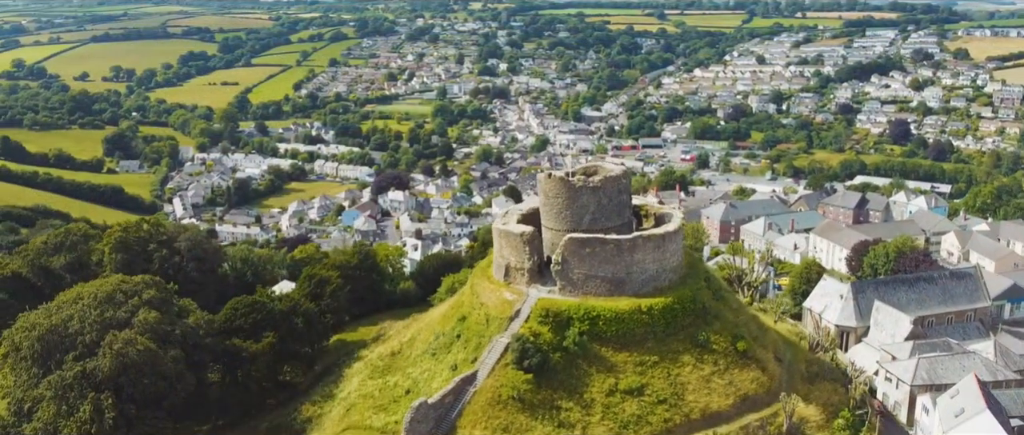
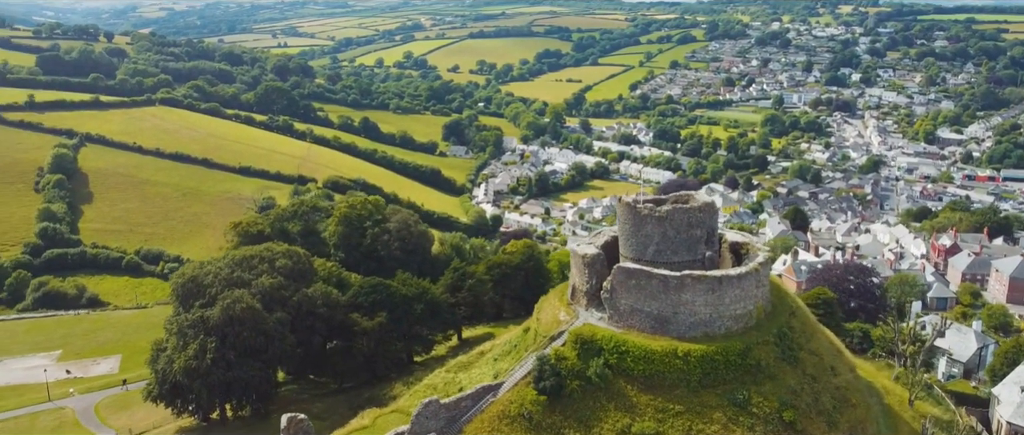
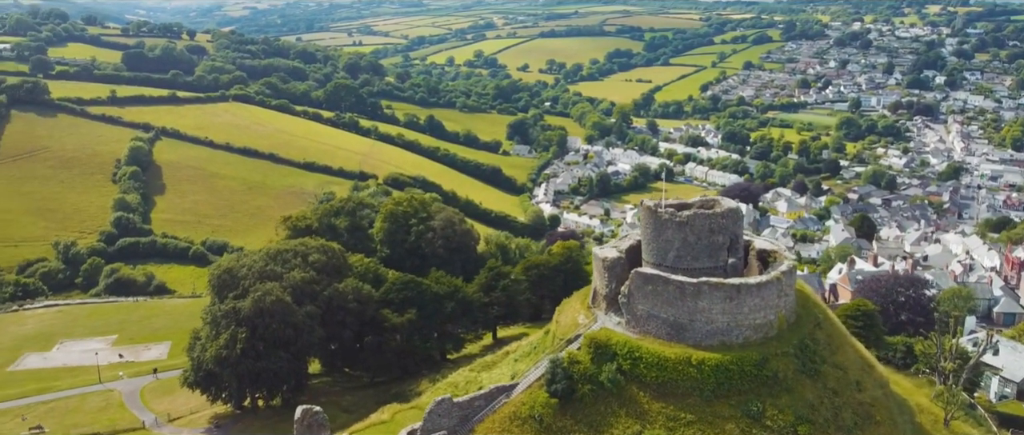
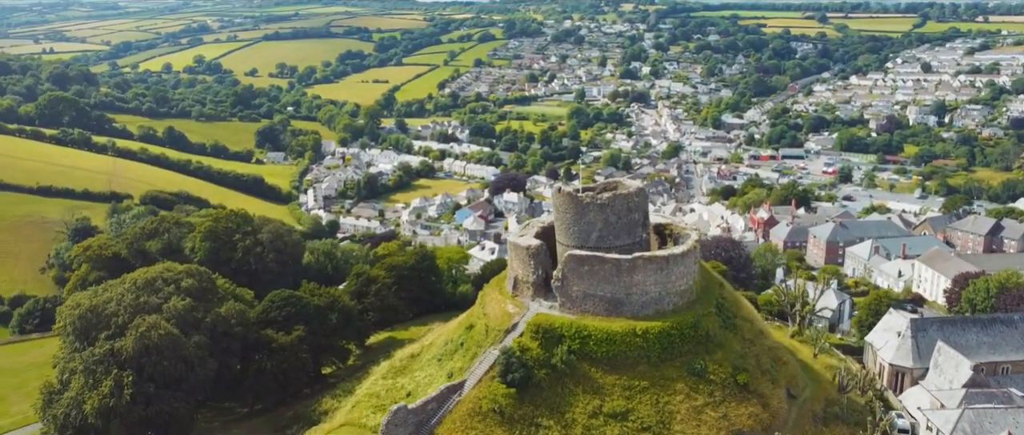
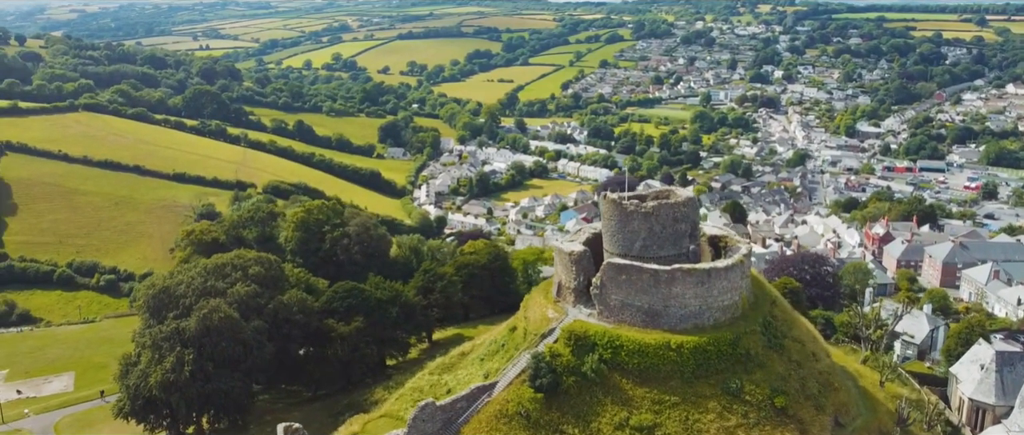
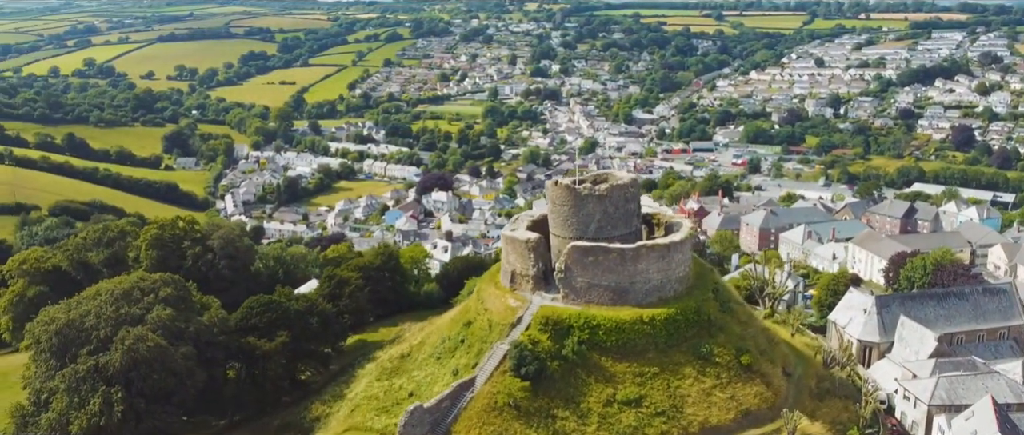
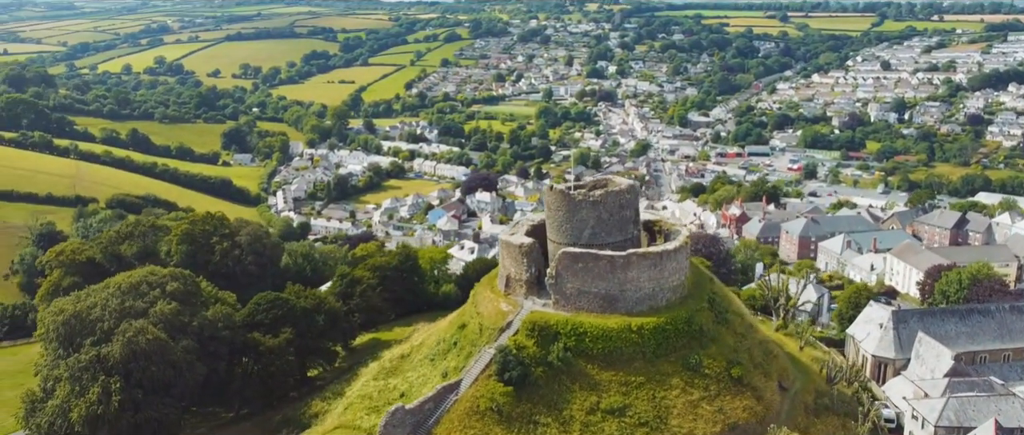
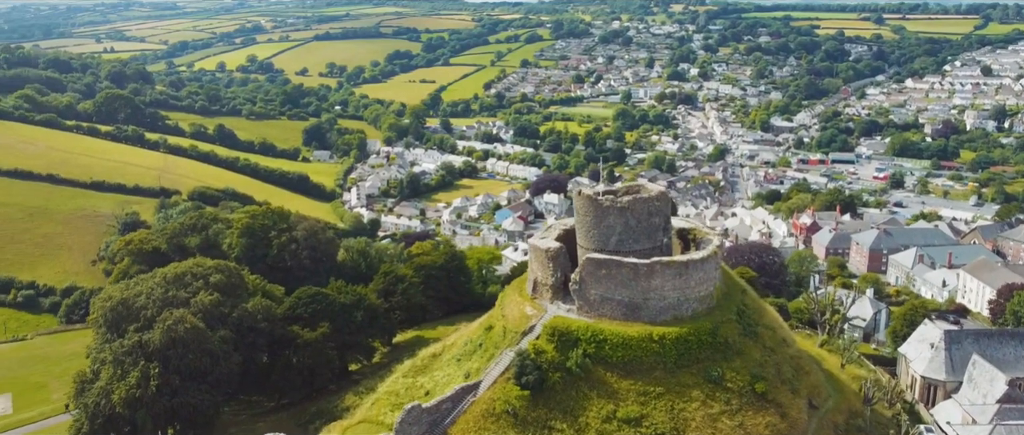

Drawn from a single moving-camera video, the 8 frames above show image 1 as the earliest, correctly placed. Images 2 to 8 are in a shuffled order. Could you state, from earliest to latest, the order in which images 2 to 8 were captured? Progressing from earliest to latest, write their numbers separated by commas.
6, 7, 4, 8, 5, 2, 3
